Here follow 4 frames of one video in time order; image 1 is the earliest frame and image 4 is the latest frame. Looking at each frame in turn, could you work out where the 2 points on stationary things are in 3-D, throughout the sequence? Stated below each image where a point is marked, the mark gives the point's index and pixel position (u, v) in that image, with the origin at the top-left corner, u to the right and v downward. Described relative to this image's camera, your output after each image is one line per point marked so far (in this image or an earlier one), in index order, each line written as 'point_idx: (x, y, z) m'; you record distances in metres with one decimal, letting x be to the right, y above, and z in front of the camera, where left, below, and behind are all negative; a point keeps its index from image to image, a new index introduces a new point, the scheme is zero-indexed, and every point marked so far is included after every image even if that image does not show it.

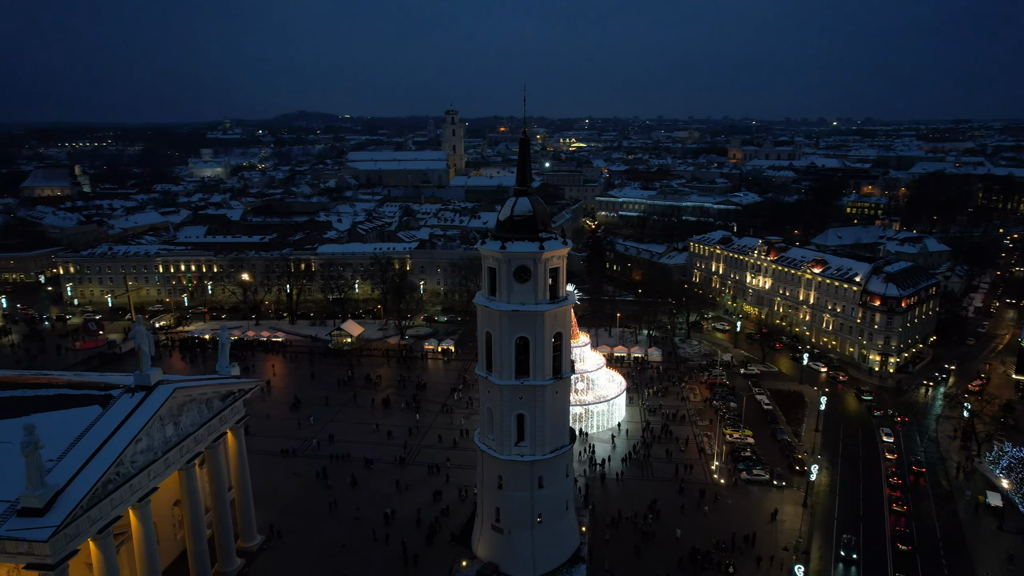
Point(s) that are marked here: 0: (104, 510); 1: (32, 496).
0: (-12.0, -6.5, +19.7) m
1: (-12.8, -5.5, +17.8) m
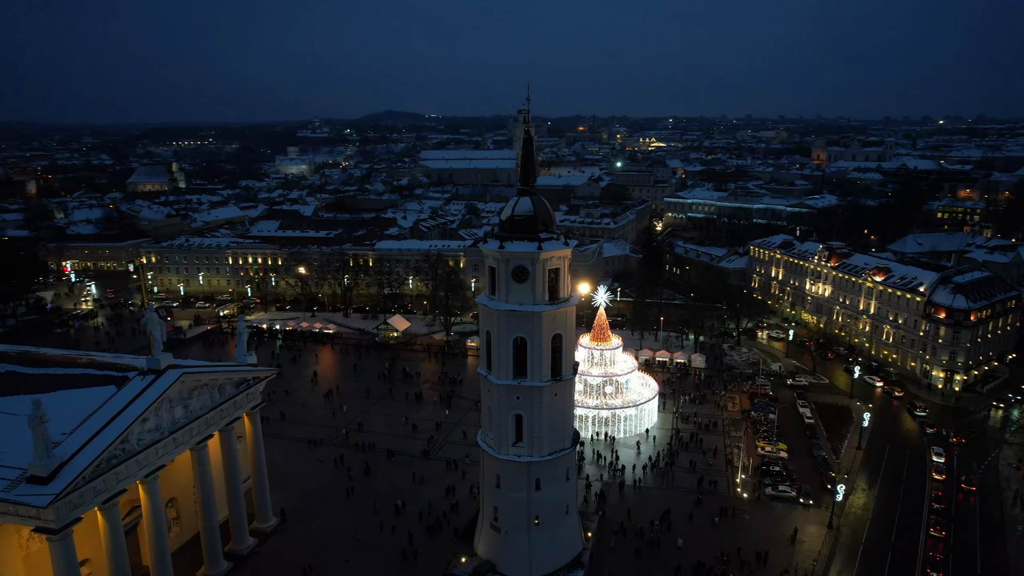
0: (-12.7, -6.2, +21.2) m
1: (-13.7, -5.1, +19.4) m
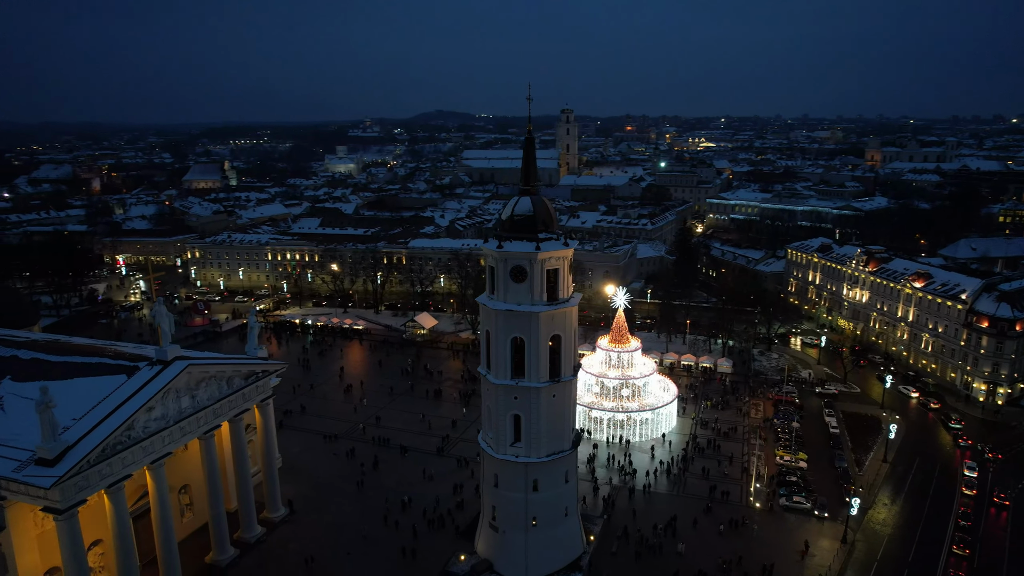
0: (-13.1, -5.9, +22.1) m
1: (-14.2, -4.9, +20.4) m
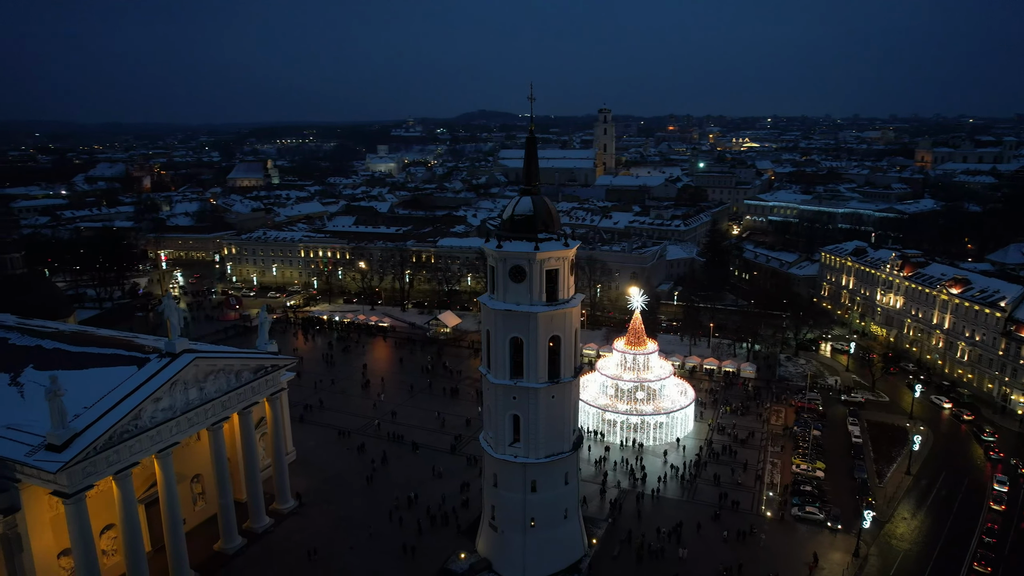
0: (-13.4, -5.7, +23.0) m
1: (-14.6, -4.7, +21.3) m
